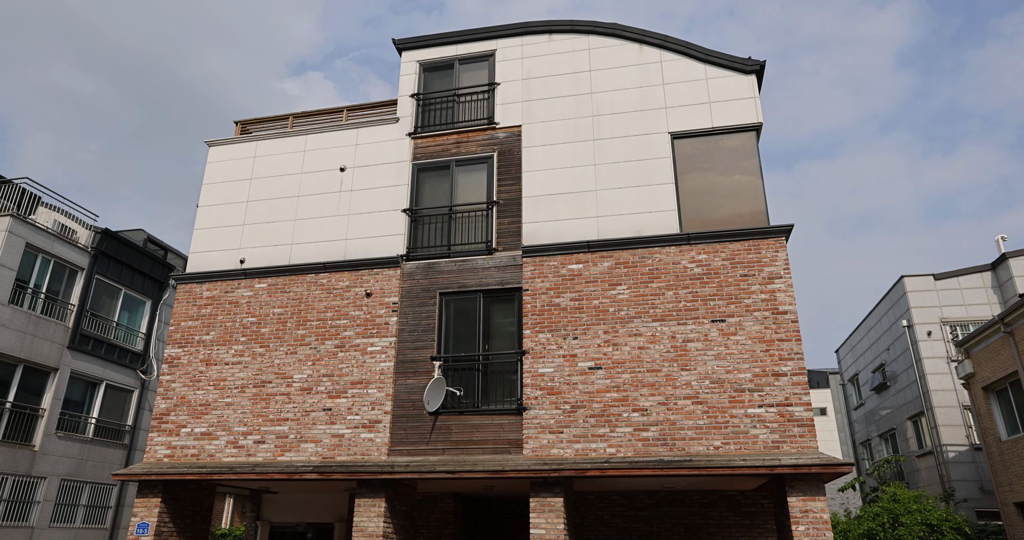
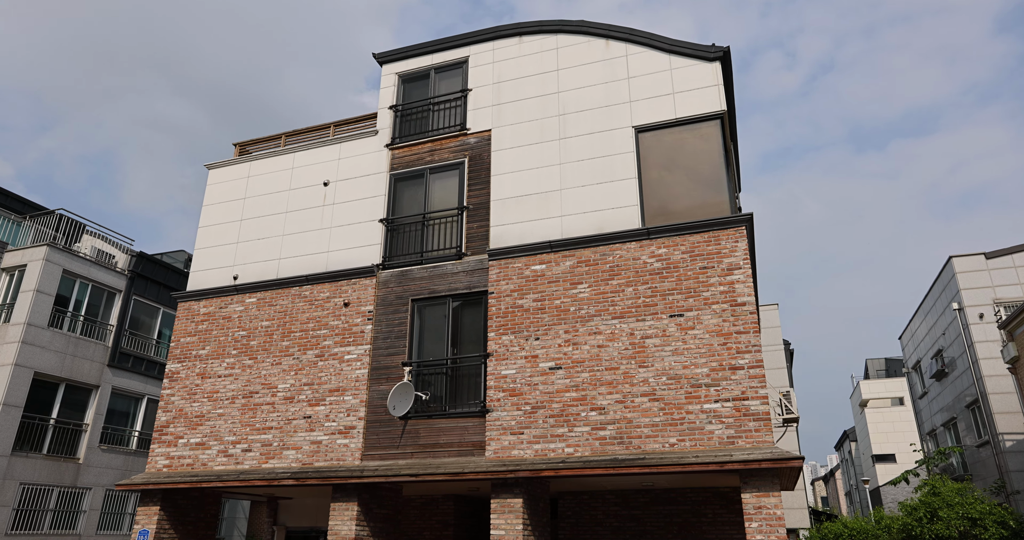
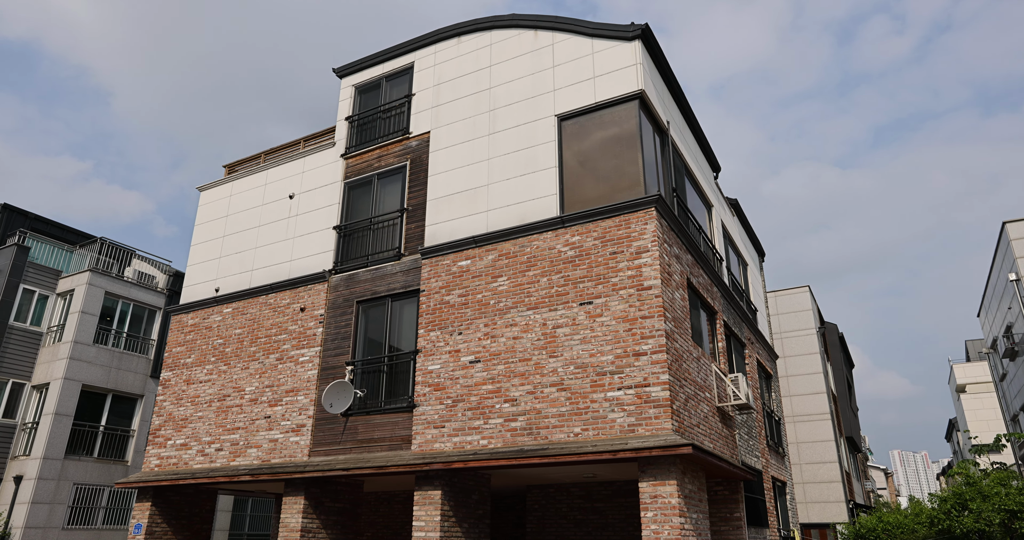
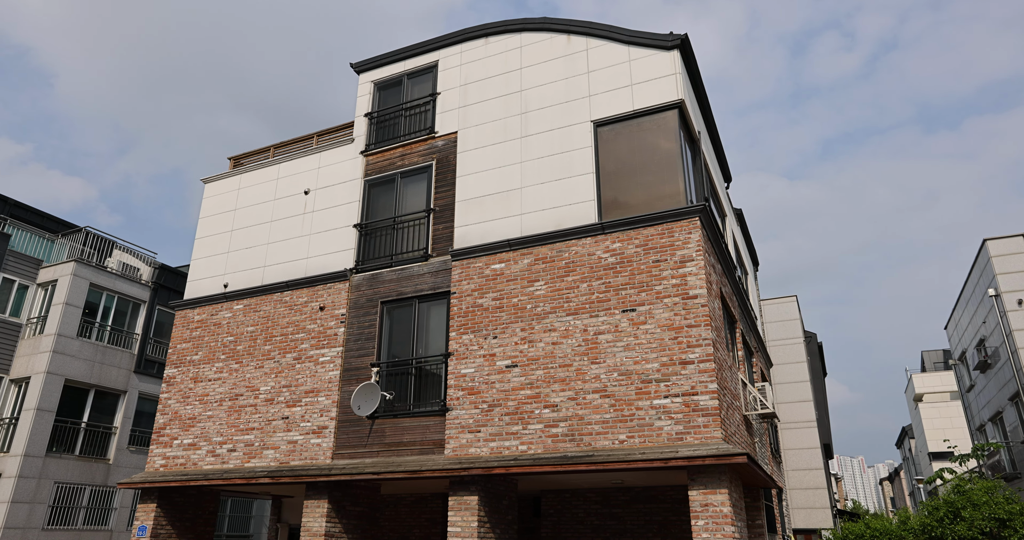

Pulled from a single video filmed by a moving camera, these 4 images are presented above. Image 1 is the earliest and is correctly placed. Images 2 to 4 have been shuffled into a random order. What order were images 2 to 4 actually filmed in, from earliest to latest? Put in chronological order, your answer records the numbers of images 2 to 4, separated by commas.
2, 4, 3
